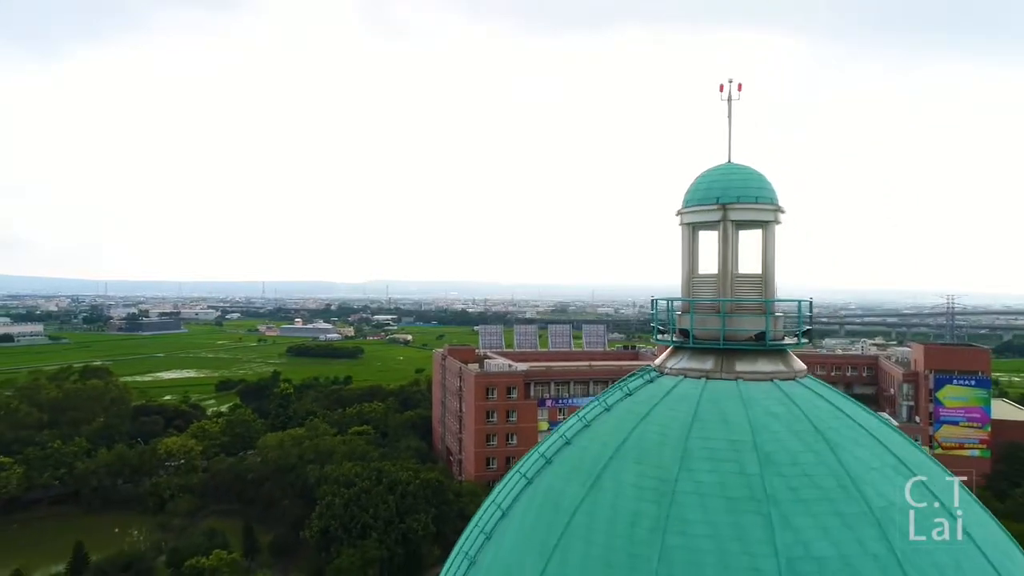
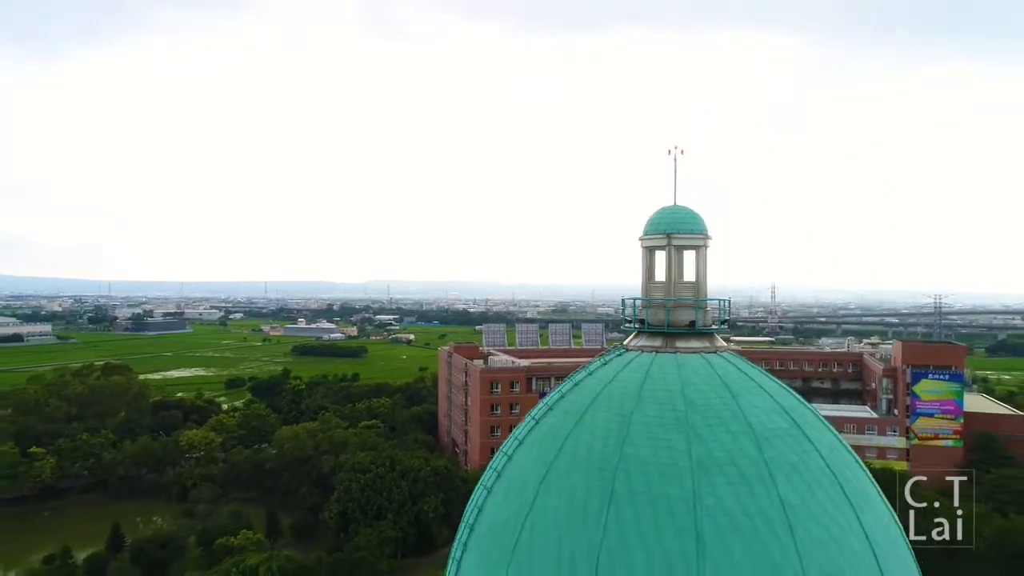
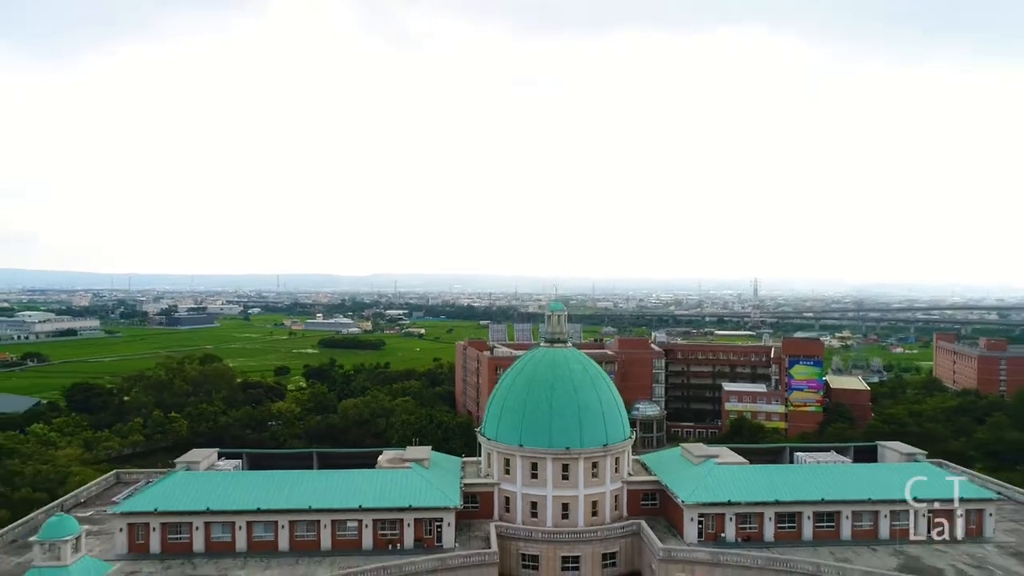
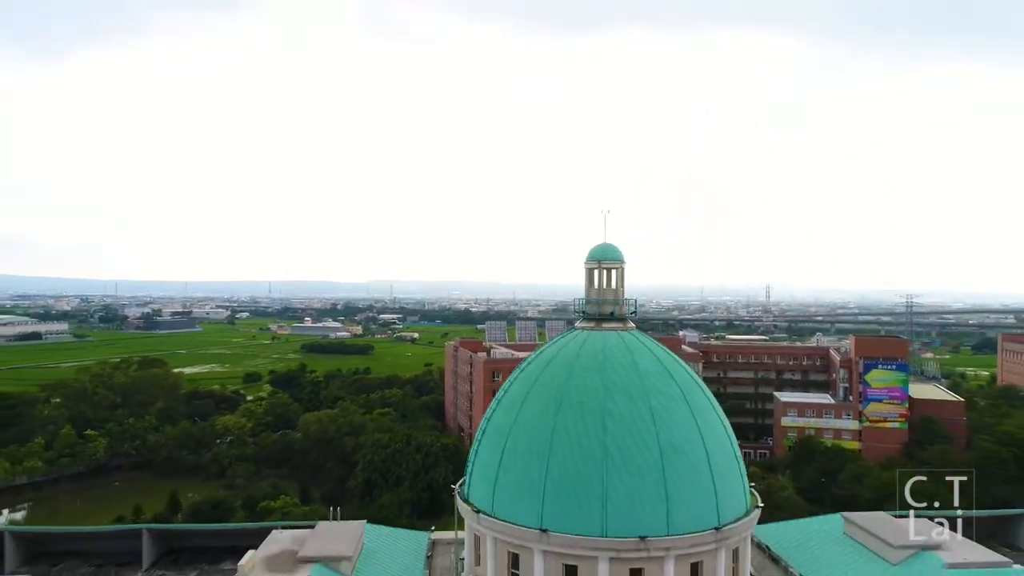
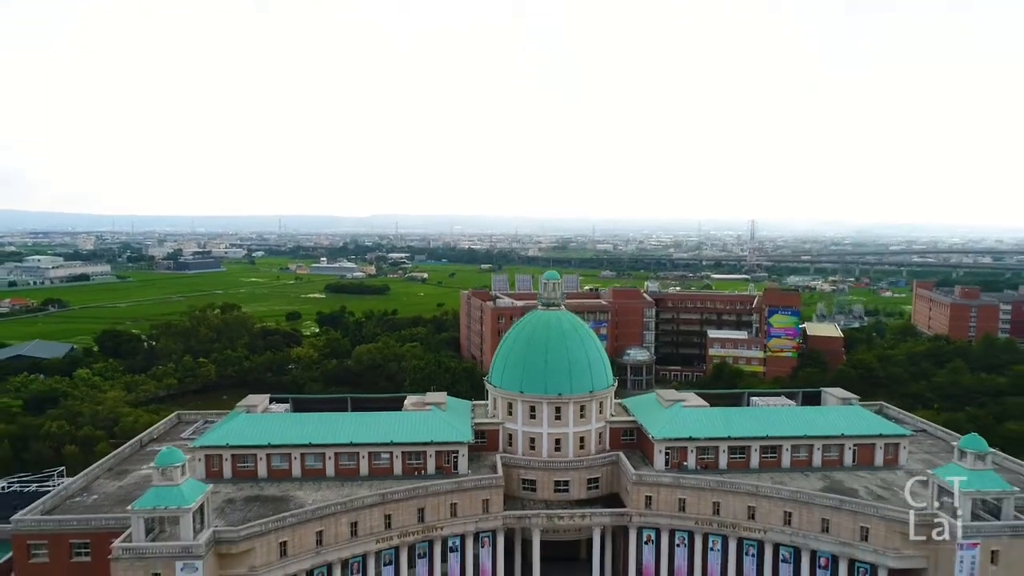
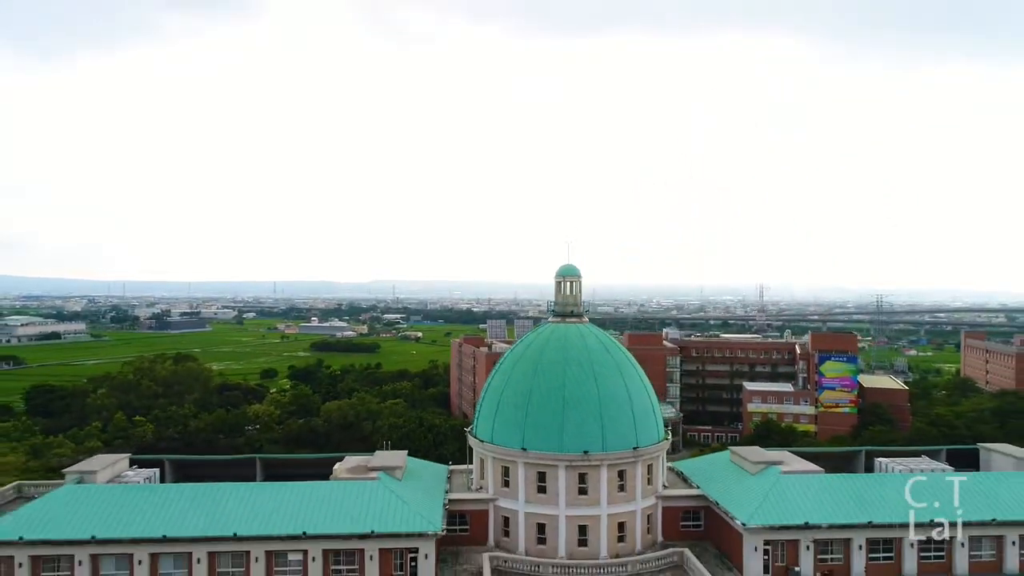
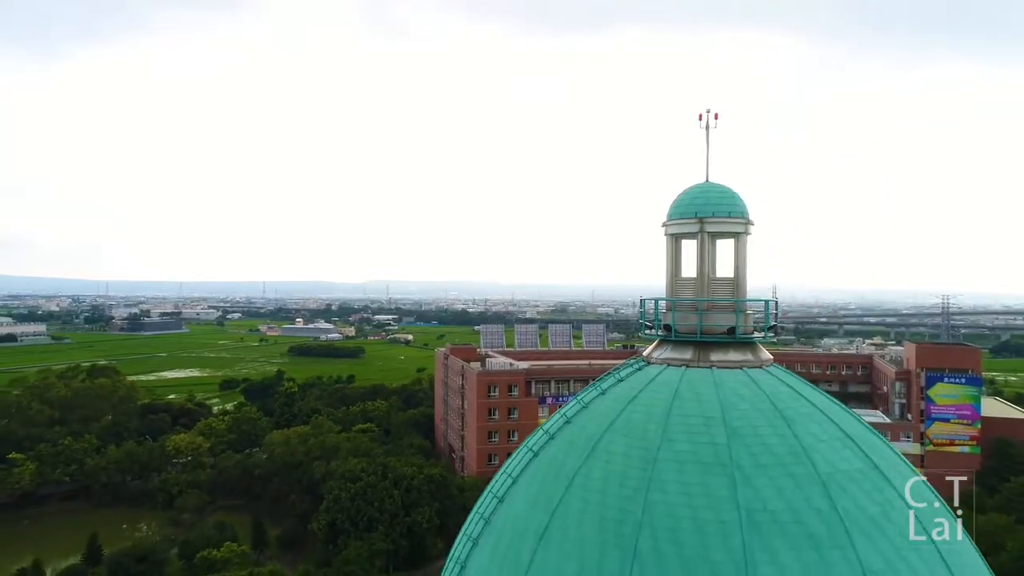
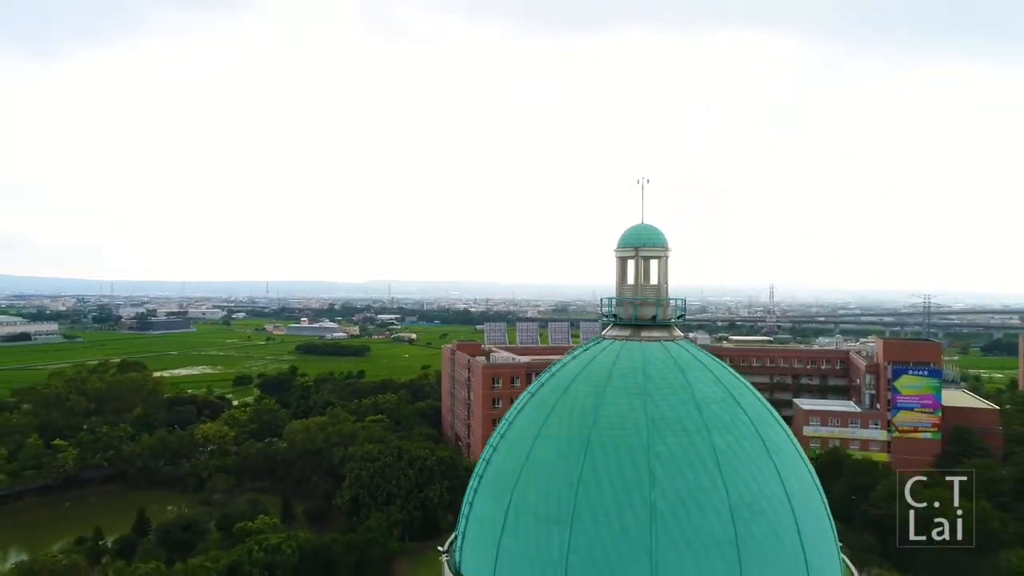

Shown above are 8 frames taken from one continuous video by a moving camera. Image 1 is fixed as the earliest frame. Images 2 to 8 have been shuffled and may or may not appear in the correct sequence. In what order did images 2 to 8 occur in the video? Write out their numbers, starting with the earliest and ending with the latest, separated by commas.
7, 2, 8, 4, 6, 3, 5
